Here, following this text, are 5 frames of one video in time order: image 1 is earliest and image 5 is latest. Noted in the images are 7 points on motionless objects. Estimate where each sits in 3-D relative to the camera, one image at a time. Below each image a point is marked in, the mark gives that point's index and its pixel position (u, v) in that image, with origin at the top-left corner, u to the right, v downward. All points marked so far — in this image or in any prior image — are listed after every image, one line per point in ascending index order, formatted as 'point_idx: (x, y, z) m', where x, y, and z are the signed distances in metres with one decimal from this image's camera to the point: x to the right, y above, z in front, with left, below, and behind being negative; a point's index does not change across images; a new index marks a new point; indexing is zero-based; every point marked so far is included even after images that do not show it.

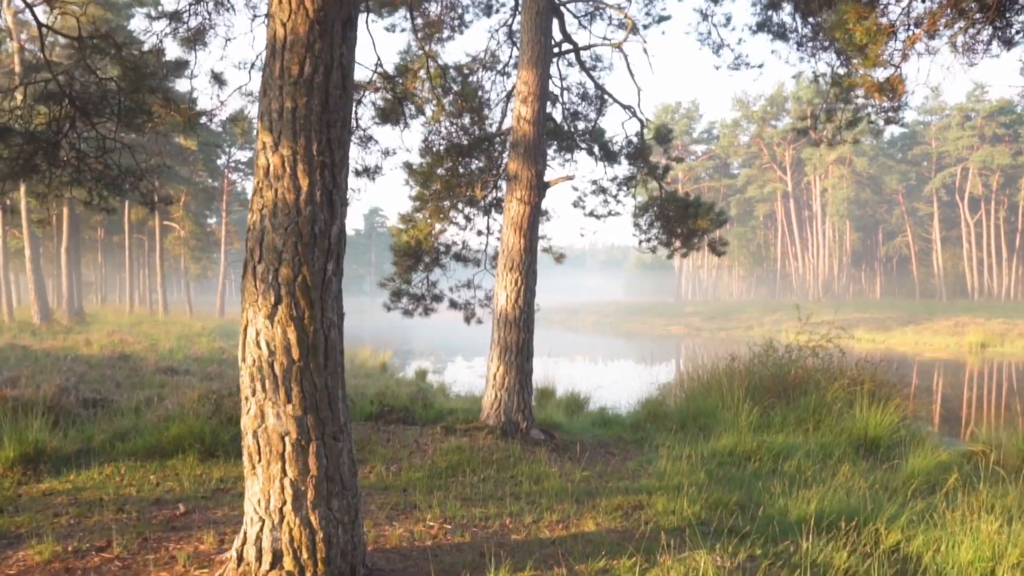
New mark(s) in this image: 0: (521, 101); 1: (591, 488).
0: (+0.1, +2.0, +7.4) m
1: (+0.6, -1.5, +5.2) m
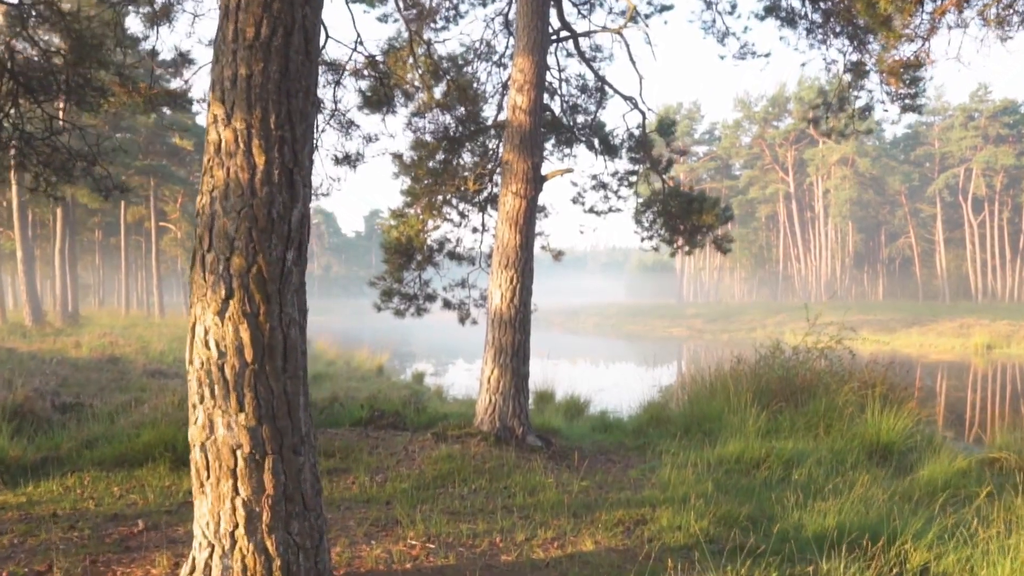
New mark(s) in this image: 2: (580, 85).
0: (0.0, +2.0, +7.0) m
1: (+0.5, -1.4, +4.8) m
2: (+0.9, +2.6, +9.2) m
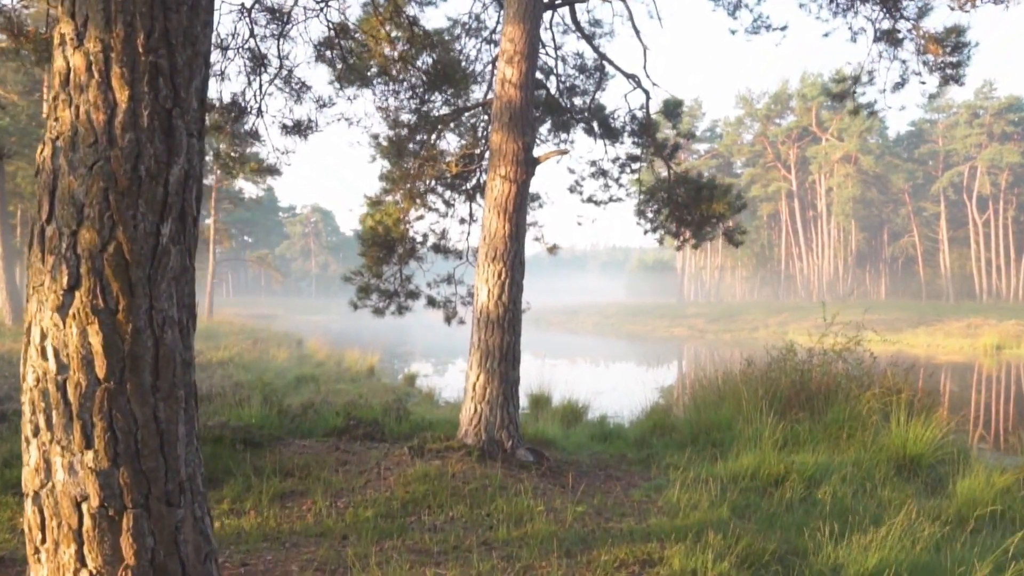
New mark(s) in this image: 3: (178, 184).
0: (-0.1, +2.0, +6.3) m
1: (+0.4, -1.4, +4.1) m
2: (+0.8, +2.7, +8.4) m
3: (-0.9, +0.3, +1.9) m
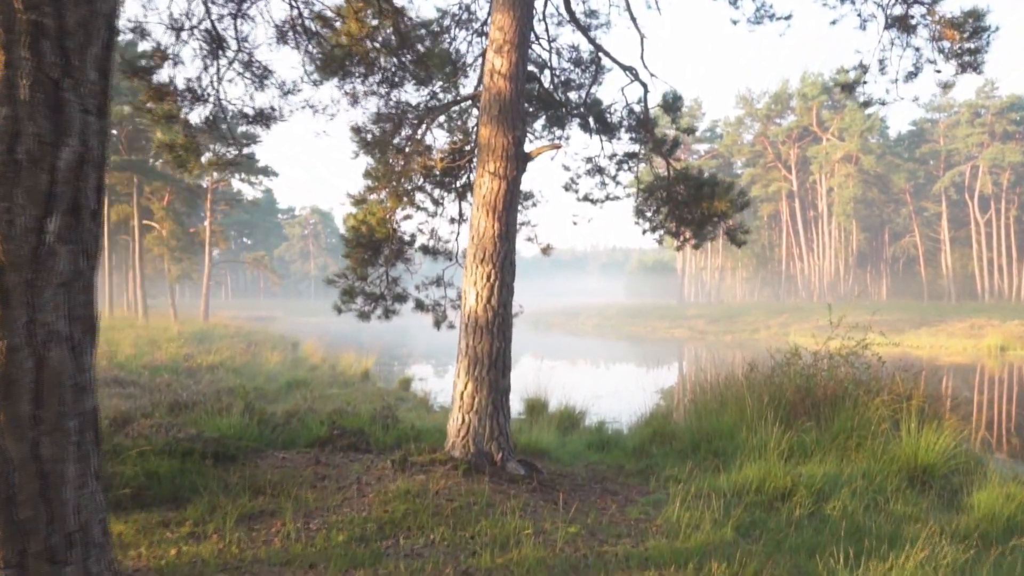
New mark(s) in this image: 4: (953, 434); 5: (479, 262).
0: (-0.1, +2.0, +5.9) m
1: (+0.3, -1.4, +3.7) m
2: (+0.7, +2.6, +8.1) m
3: (-1.0, +0.3, +1.6) m
4: (+4.5, -1.5, +7.2) m
5: (-0.3, +0.2, +5.7) m
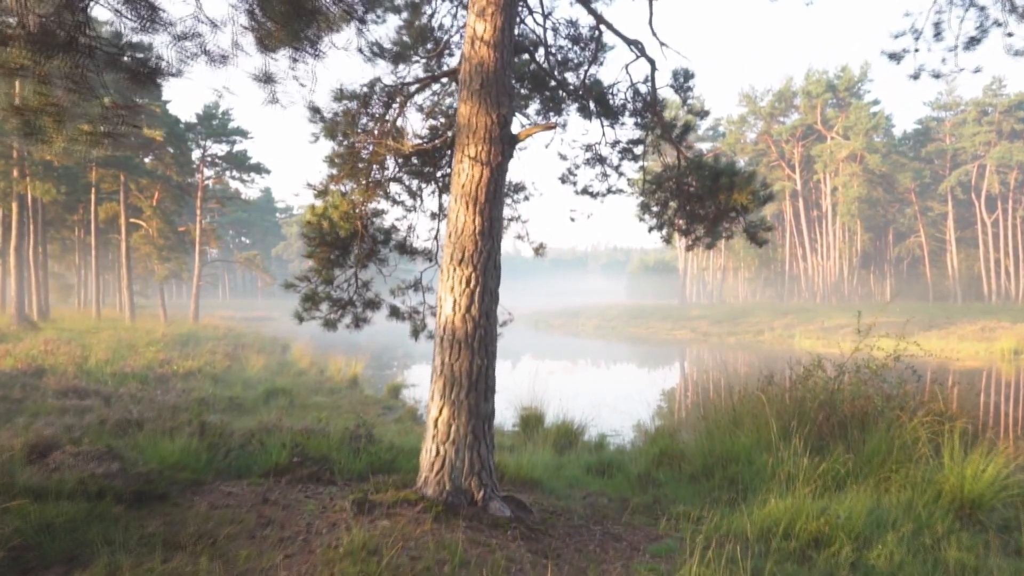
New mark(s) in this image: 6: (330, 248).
0: (-0.2, +1.9, +5.0) m
1: (+0.2, -1.5, +2.8) m
2: (+0.6, +2.6, +7.2) m
3: (-1.1, +0.2, +0.7) m
4: (+4.4, -1.5, +6.3) m
5: (-0.4, +0.2, +4.8) m
6: (-1.5, +0.3, +6.0) m
